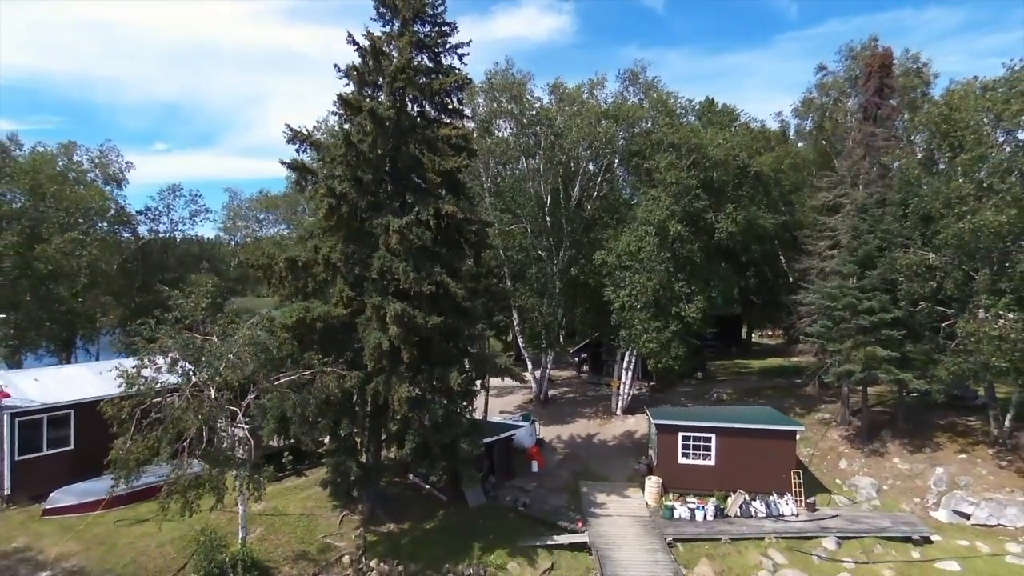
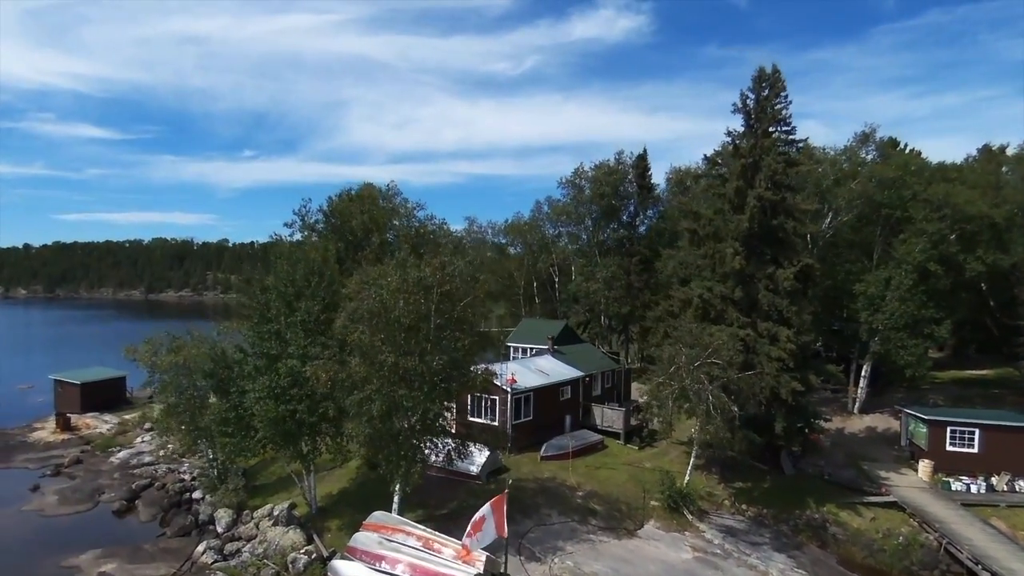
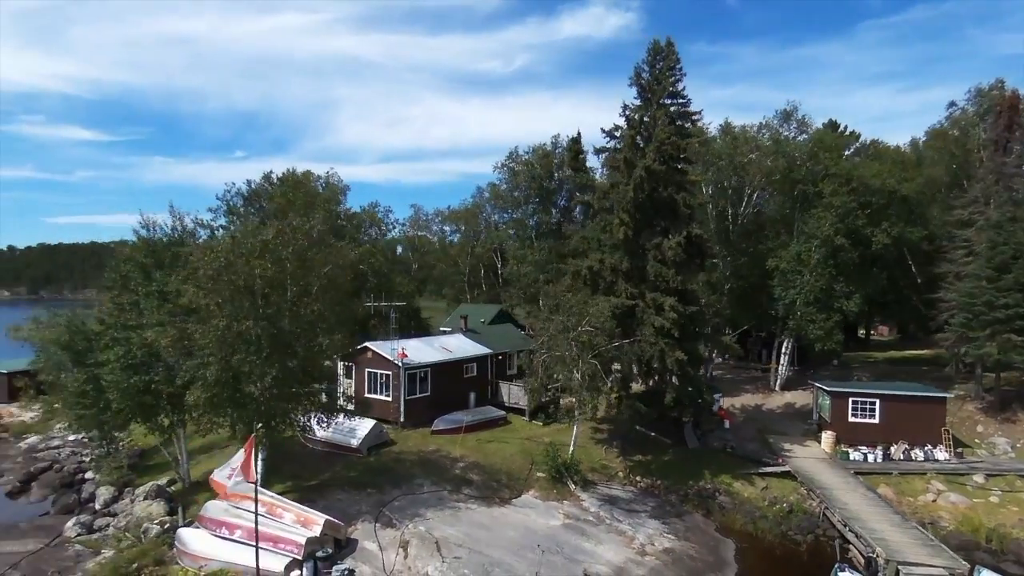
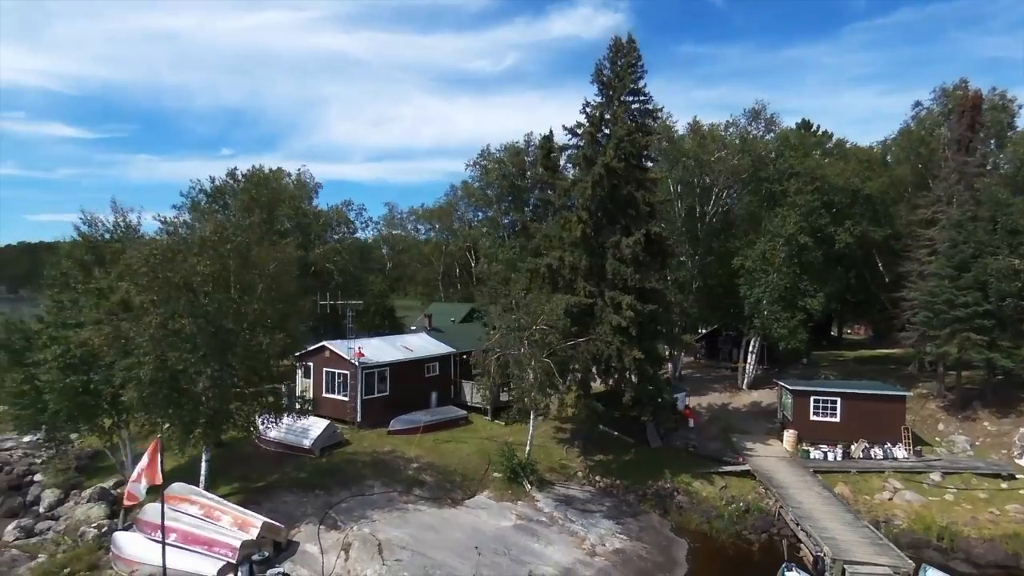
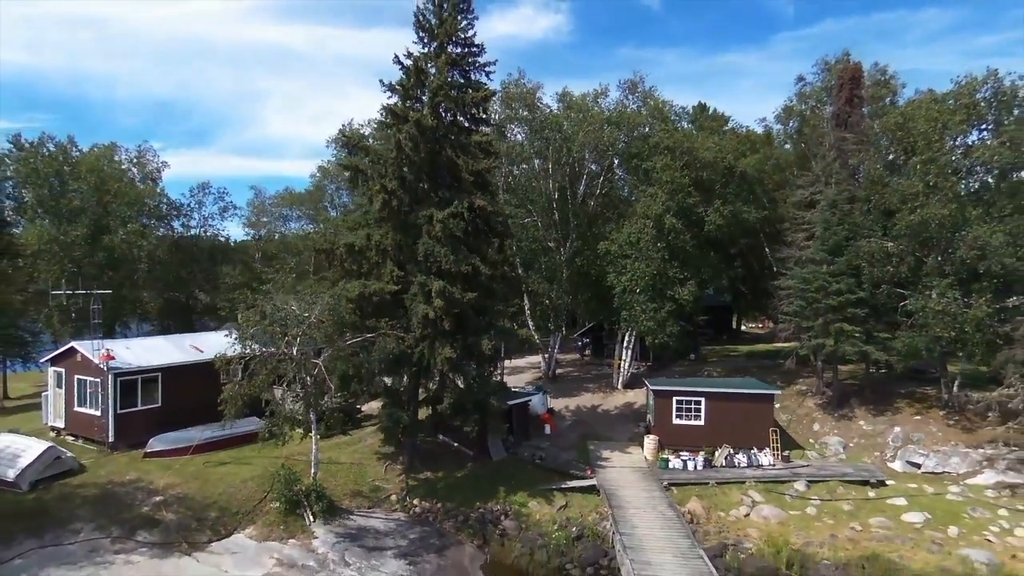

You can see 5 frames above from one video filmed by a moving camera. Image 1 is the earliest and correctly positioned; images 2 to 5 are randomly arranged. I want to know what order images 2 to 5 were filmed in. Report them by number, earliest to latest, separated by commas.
5, 4, 3, 2
